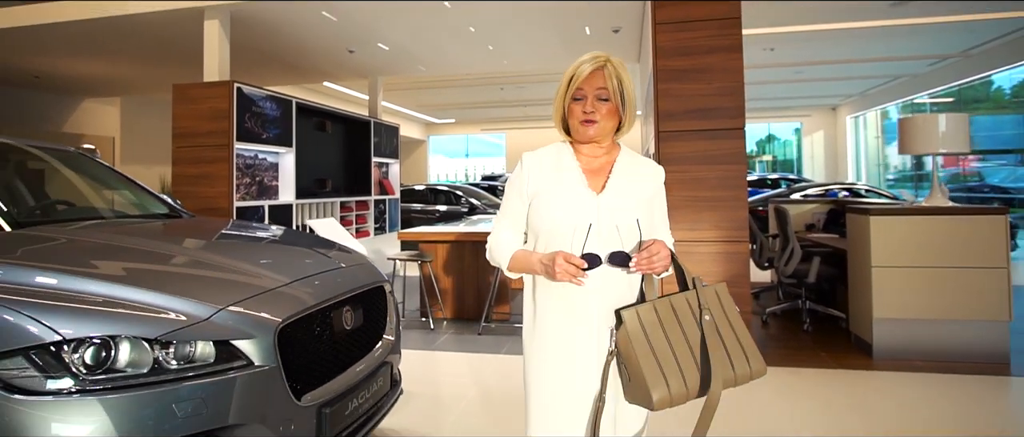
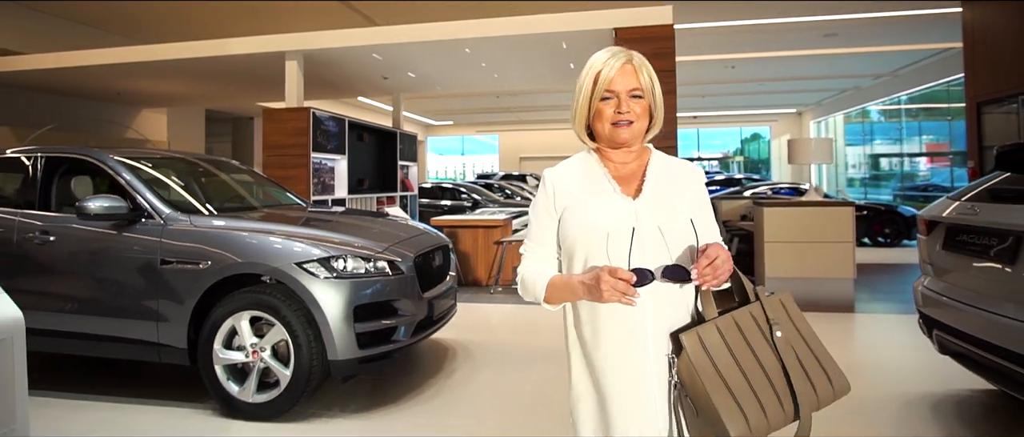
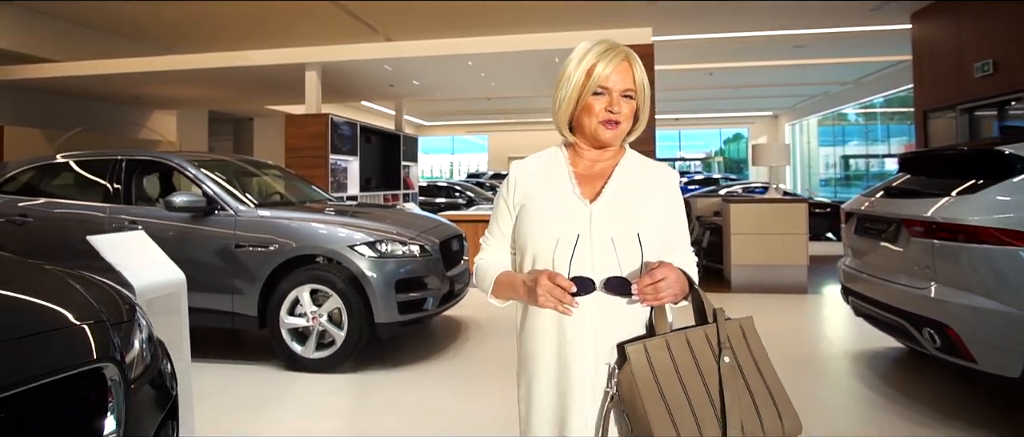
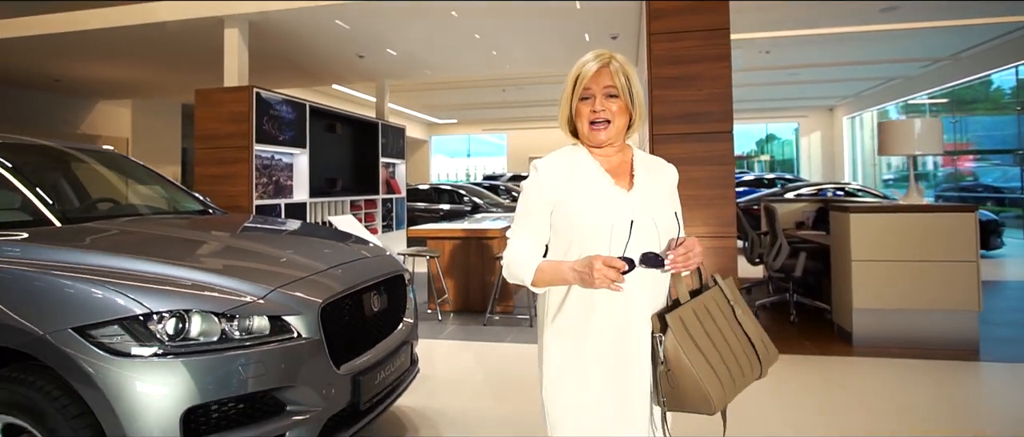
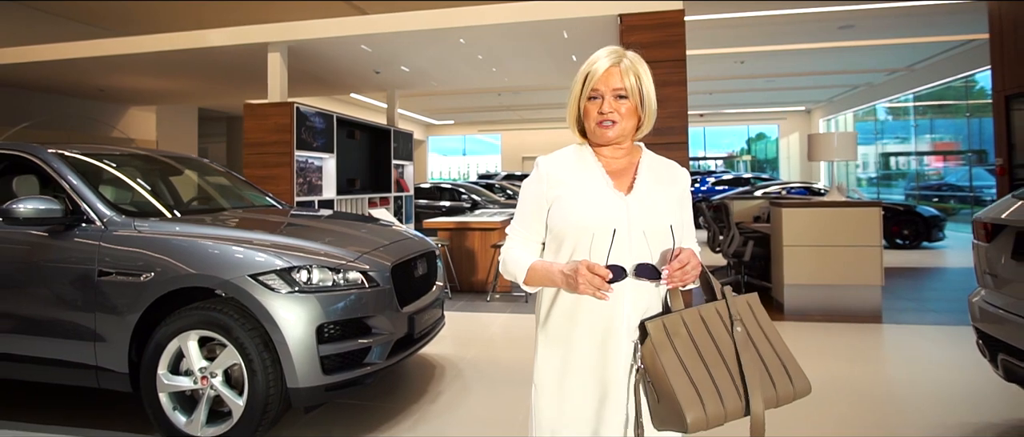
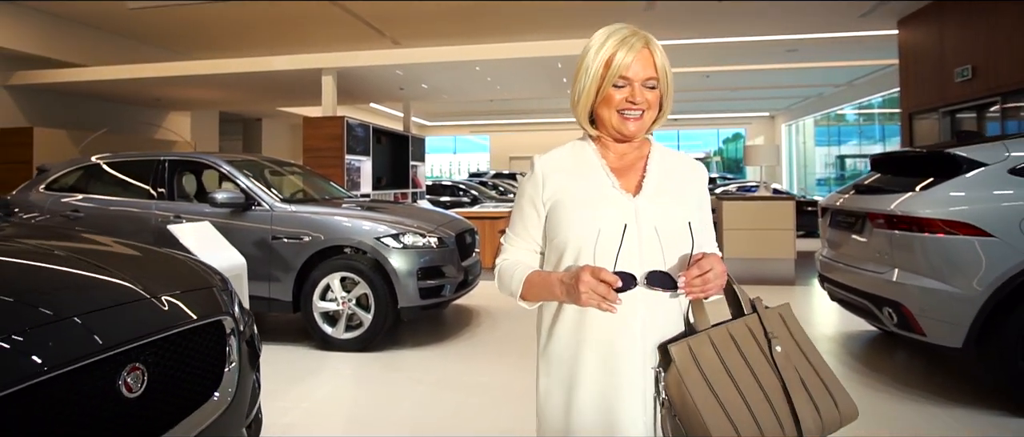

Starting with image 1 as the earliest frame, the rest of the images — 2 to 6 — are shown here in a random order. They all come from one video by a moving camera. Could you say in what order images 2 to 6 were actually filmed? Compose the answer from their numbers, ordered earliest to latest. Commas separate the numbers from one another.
4, 5, 2, 3, 6
